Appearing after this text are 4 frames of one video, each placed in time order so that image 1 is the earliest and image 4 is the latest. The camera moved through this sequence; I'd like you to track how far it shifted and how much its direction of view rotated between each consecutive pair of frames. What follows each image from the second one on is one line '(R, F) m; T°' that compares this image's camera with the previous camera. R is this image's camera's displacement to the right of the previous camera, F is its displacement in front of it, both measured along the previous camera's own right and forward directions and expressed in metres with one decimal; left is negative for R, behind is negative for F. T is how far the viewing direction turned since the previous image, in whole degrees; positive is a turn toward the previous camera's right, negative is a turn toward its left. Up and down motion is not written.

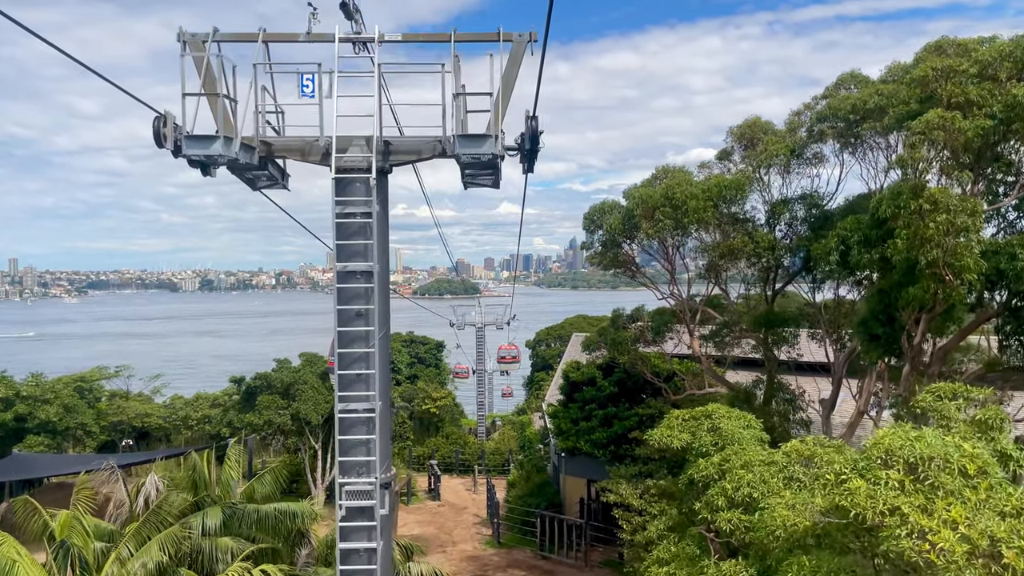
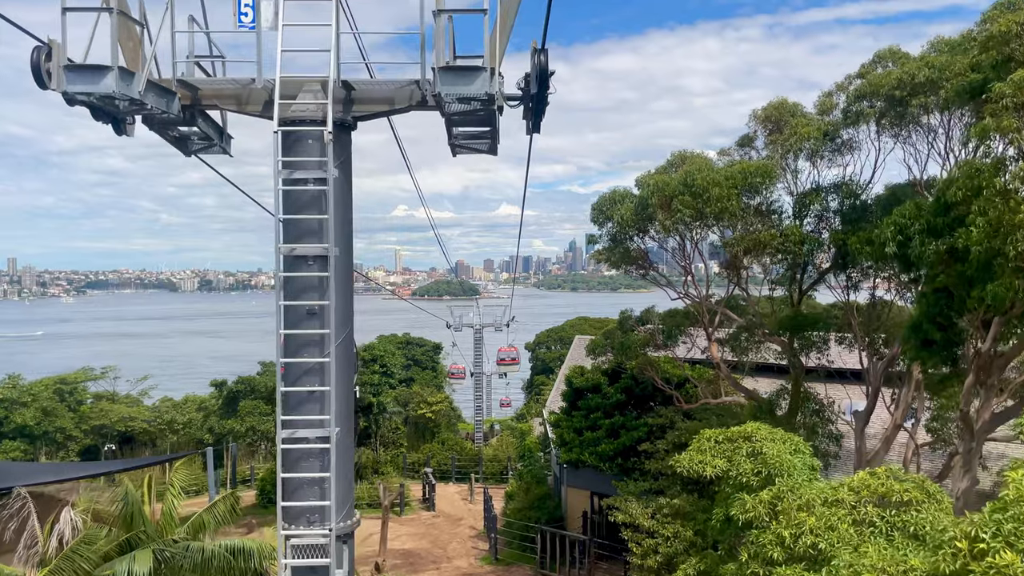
(0.0, +1.3) m; 0°
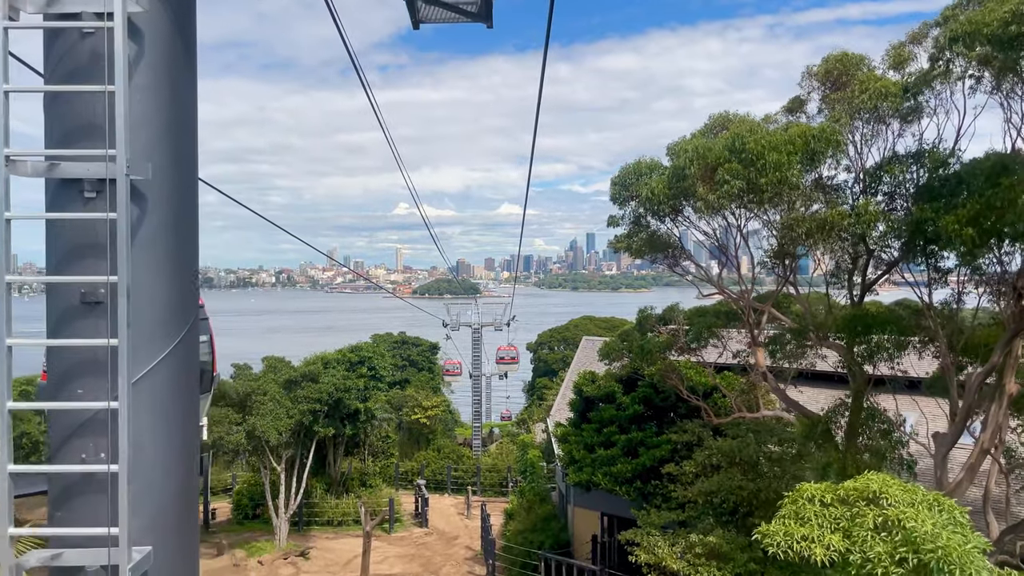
(0.0, +2.2) m; 0°
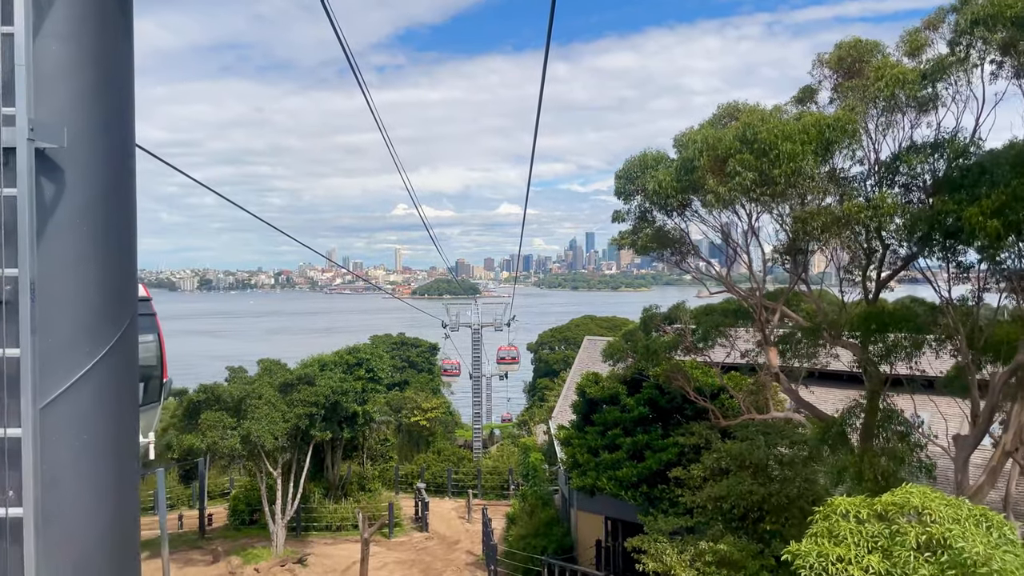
(0.0, +0.4) m; 0°
